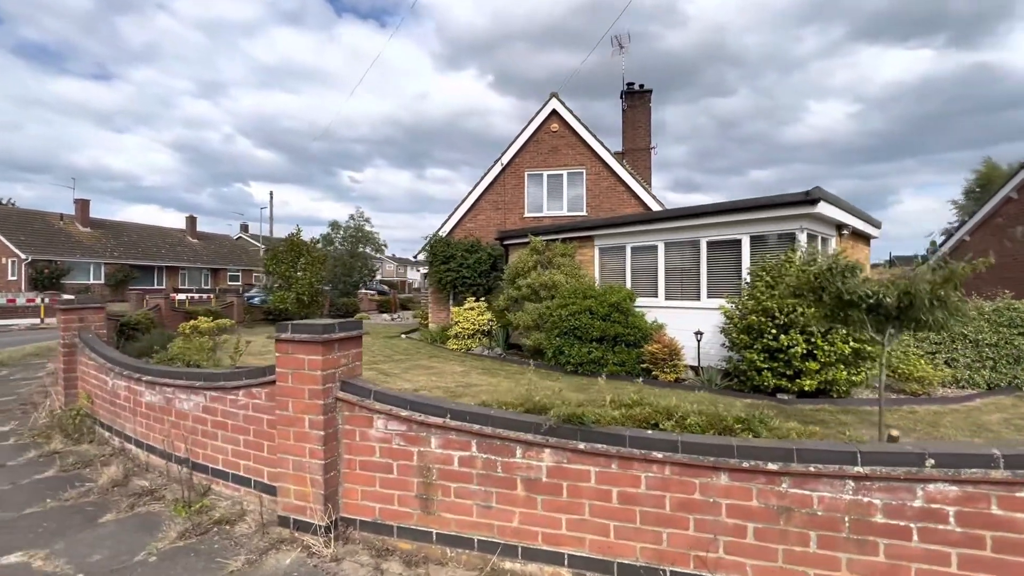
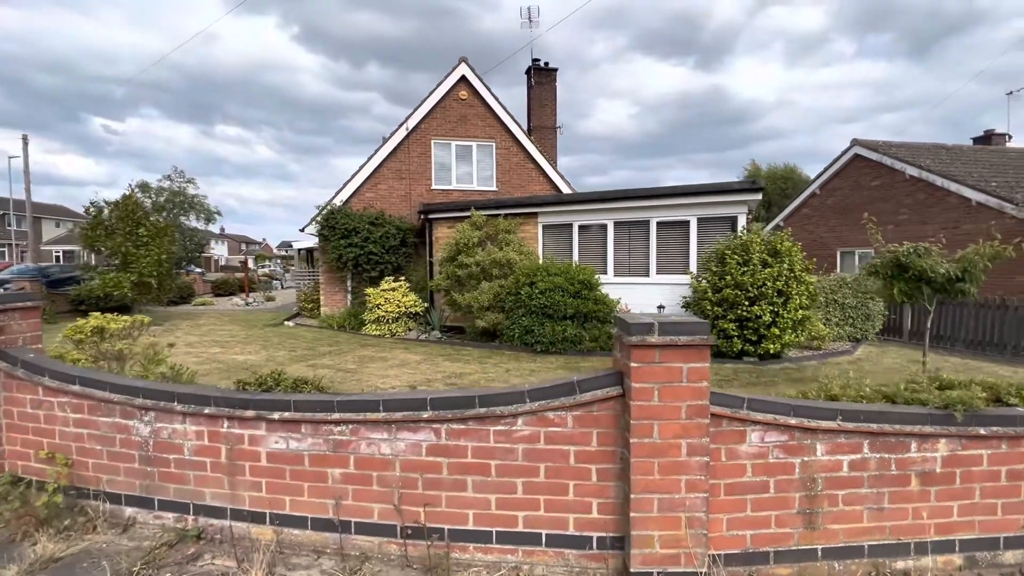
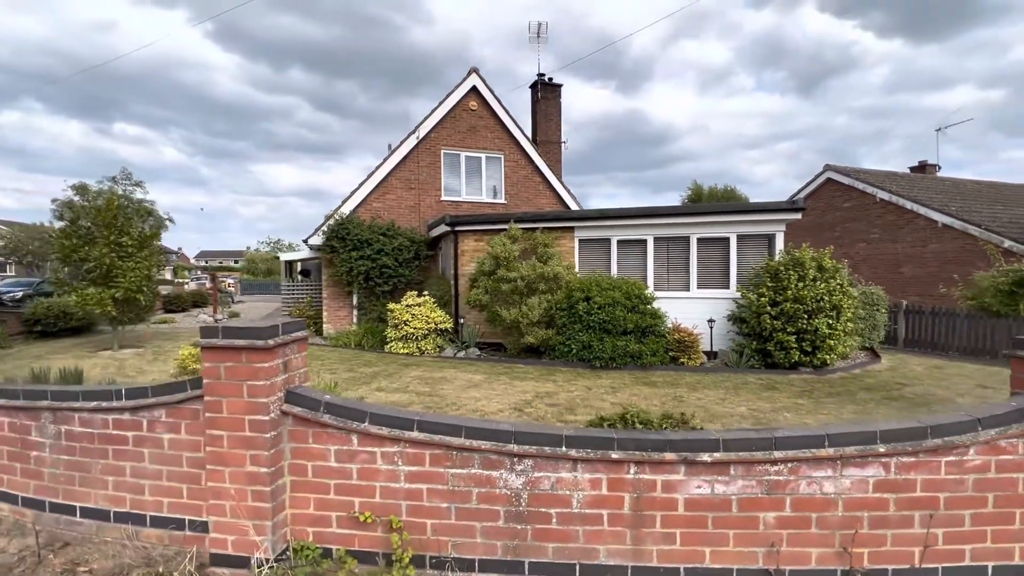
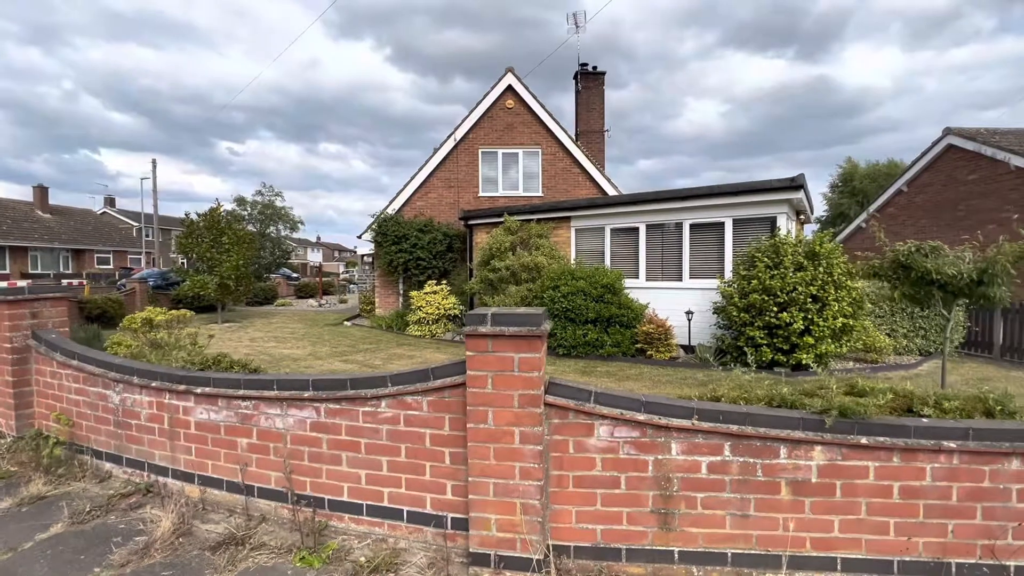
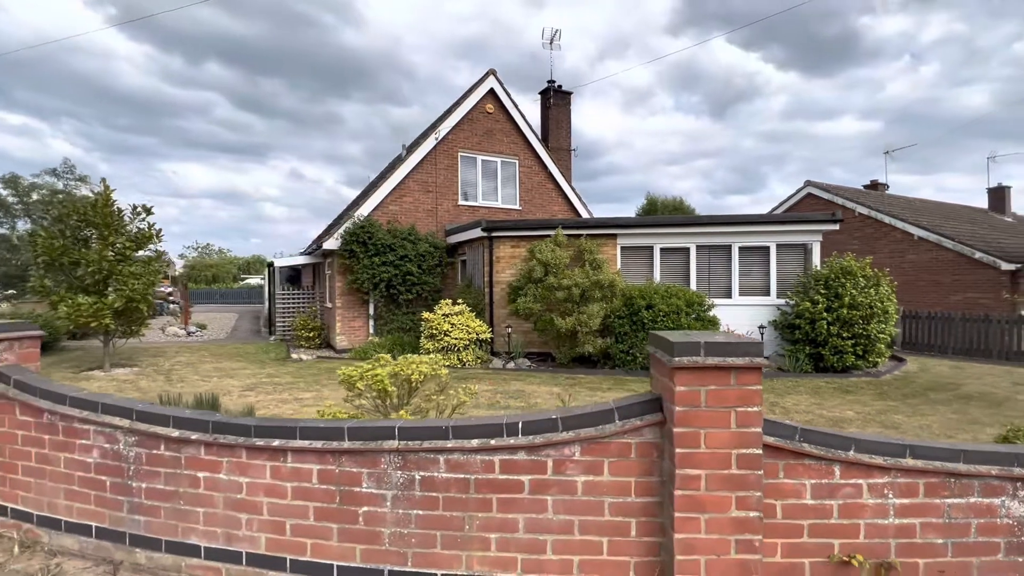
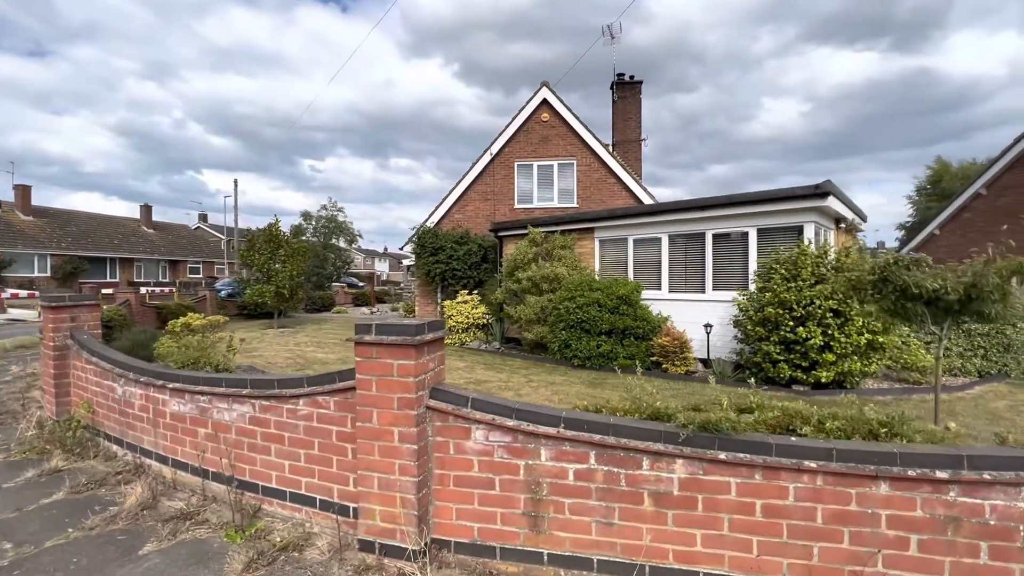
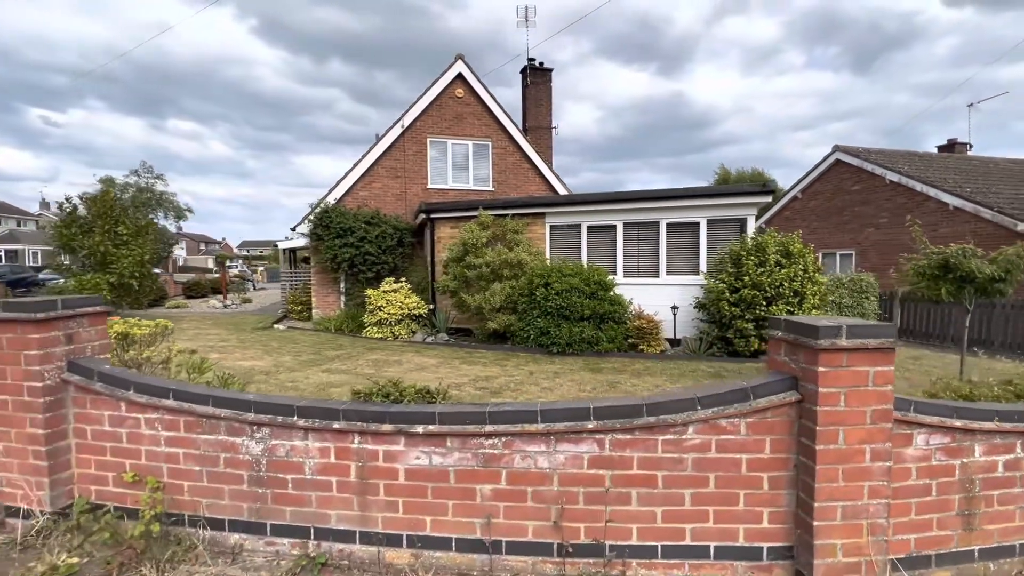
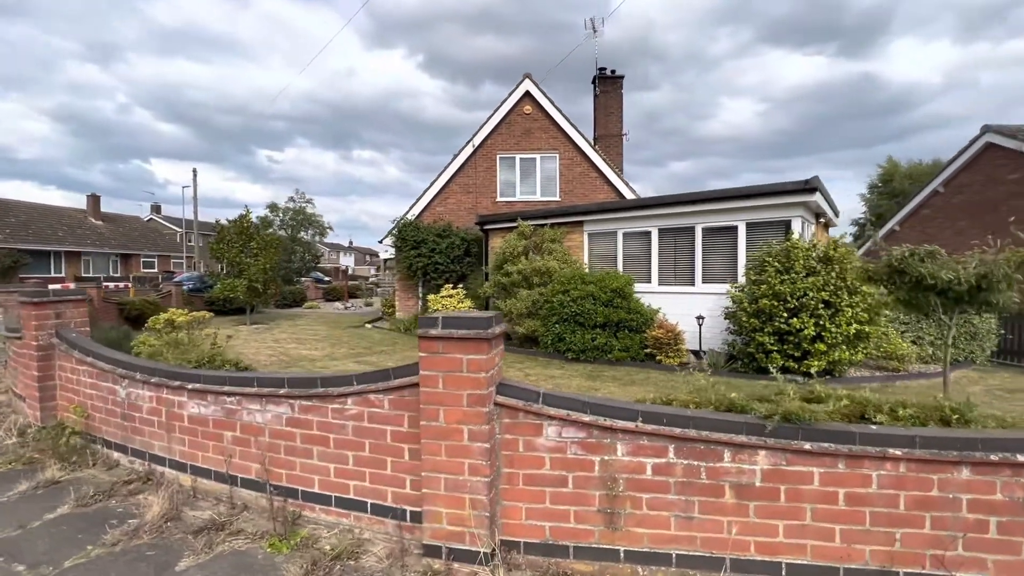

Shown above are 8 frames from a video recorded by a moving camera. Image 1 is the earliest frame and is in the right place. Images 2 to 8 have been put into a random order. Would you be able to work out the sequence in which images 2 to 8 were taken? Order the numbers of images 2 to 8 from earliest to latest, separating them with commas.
6, 8, 4, 2, 7, 3, 5
